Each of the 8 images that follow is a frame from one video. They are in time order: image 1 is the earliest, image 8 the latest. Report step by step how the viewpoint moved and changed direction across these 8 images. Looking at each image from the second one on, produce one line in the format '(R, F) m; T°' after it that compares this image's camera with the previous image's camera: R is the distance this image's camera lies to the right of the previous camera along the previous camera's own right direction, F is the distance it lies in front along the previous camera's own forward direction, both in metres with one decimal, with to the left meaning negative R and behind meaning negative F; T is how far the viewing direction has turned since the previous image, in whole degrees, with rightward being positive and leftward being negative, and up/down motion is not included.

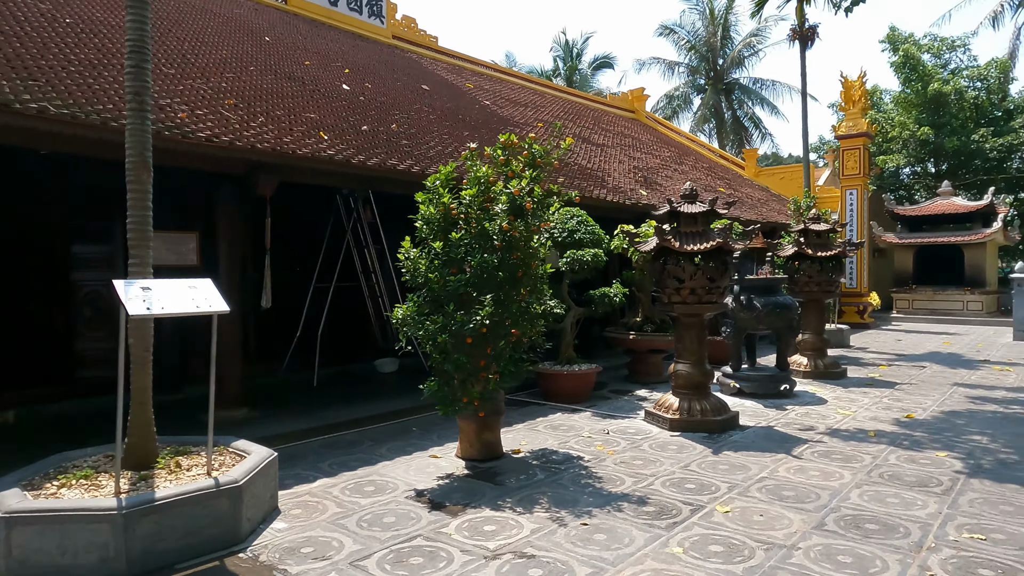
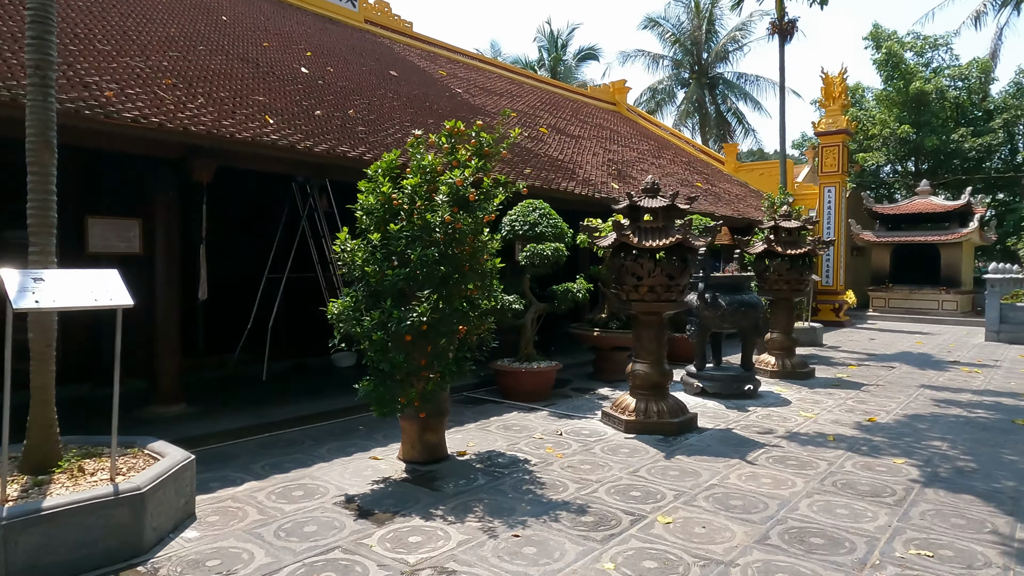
(+0.3, +0.2) m; +1°
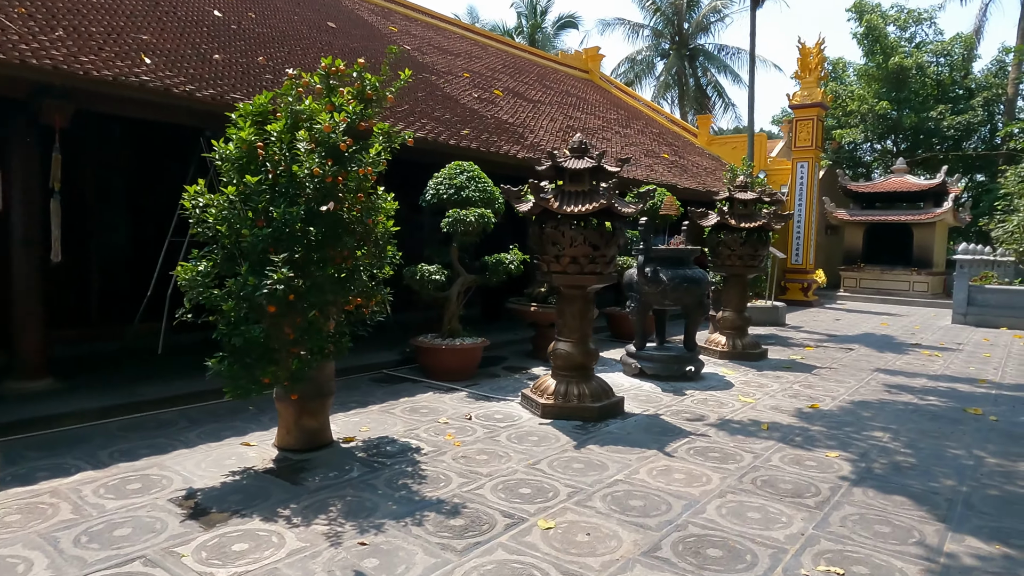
(+0.6, +0.5) m; +1°
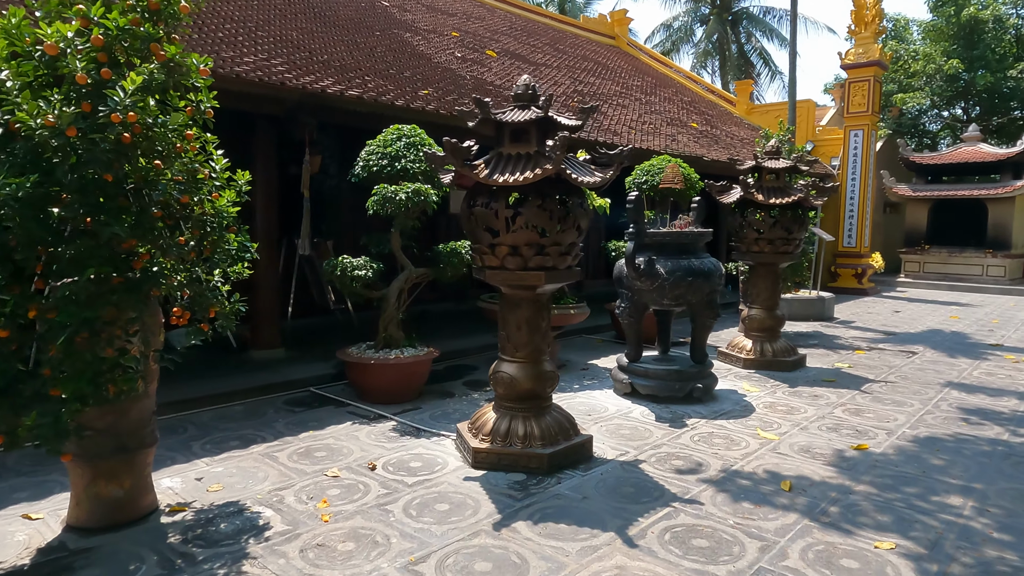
(+0.7, +1.4) m; -4°
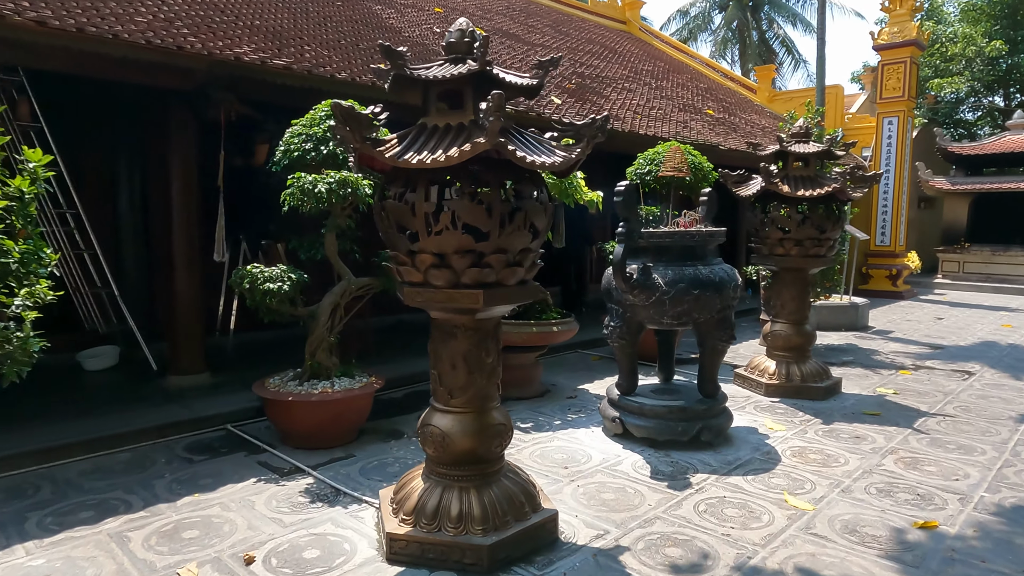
(+0.4, +1.0) m; -2°
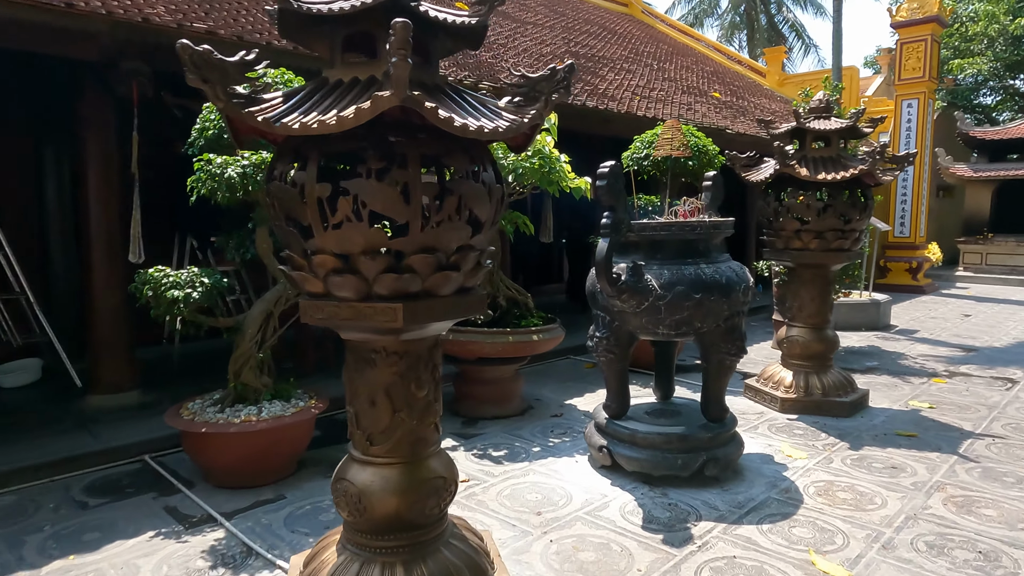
(+0.2, +0.7) m; -1°
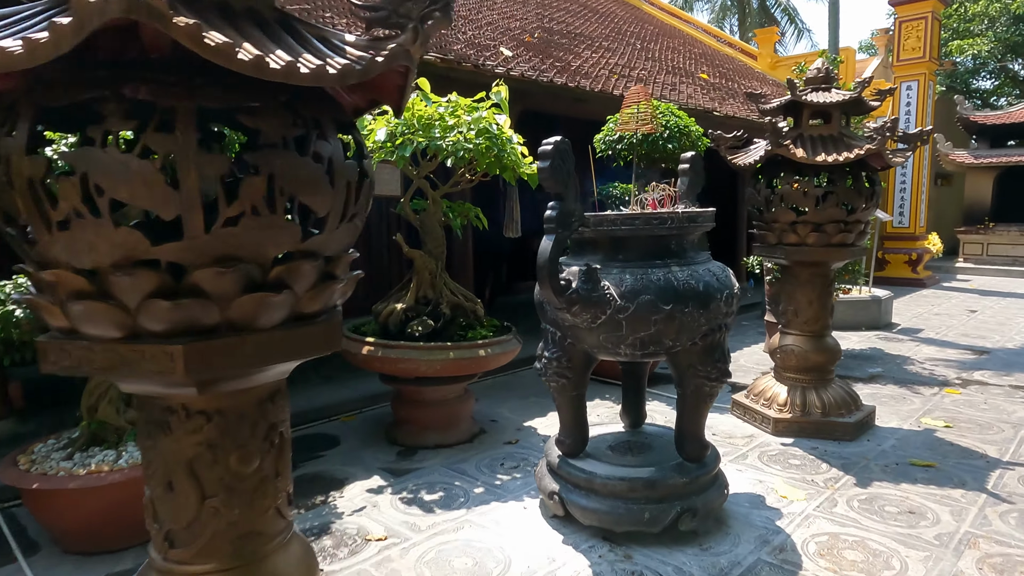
(+0.3, +0.7) m; +1°
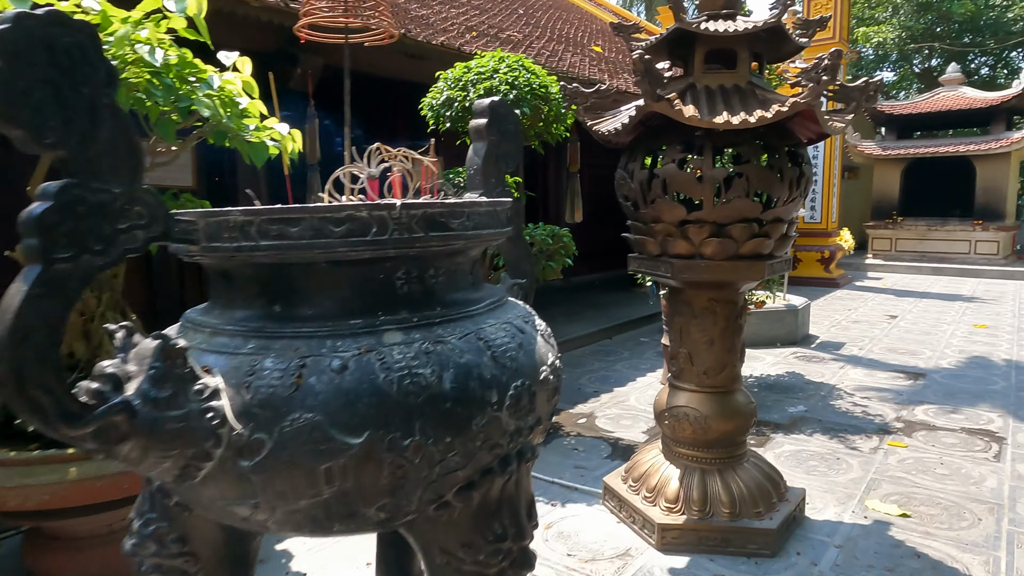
(+0.7, +1.4) m; +7°
